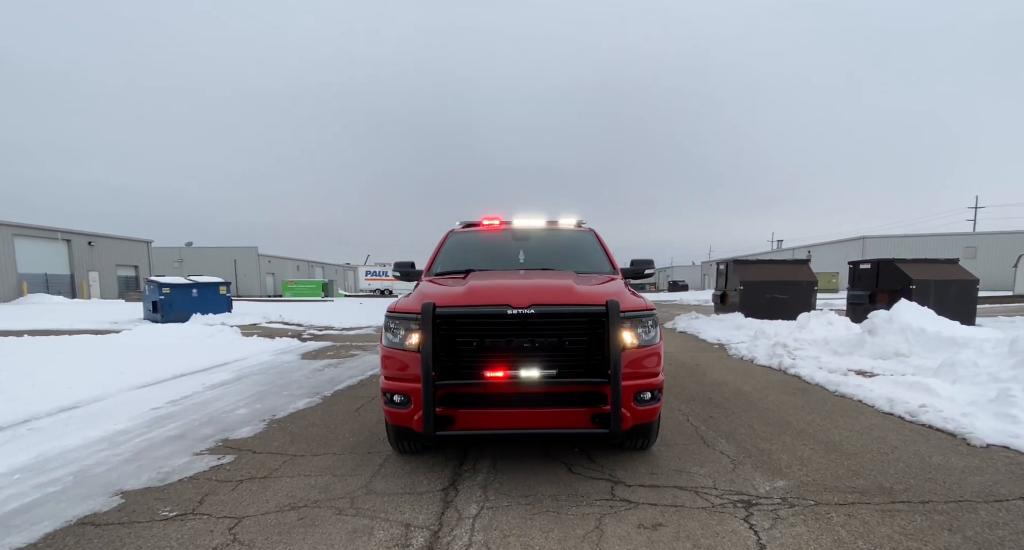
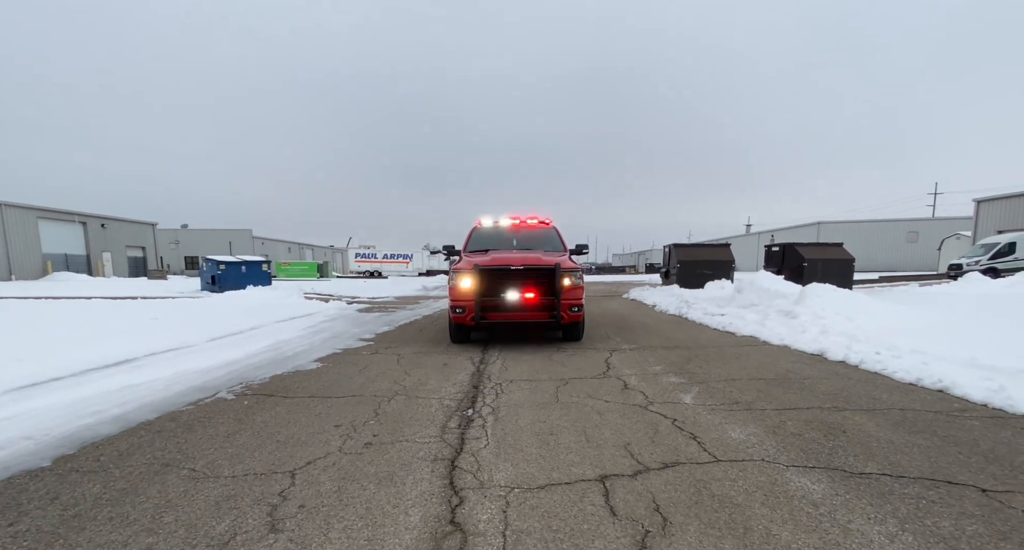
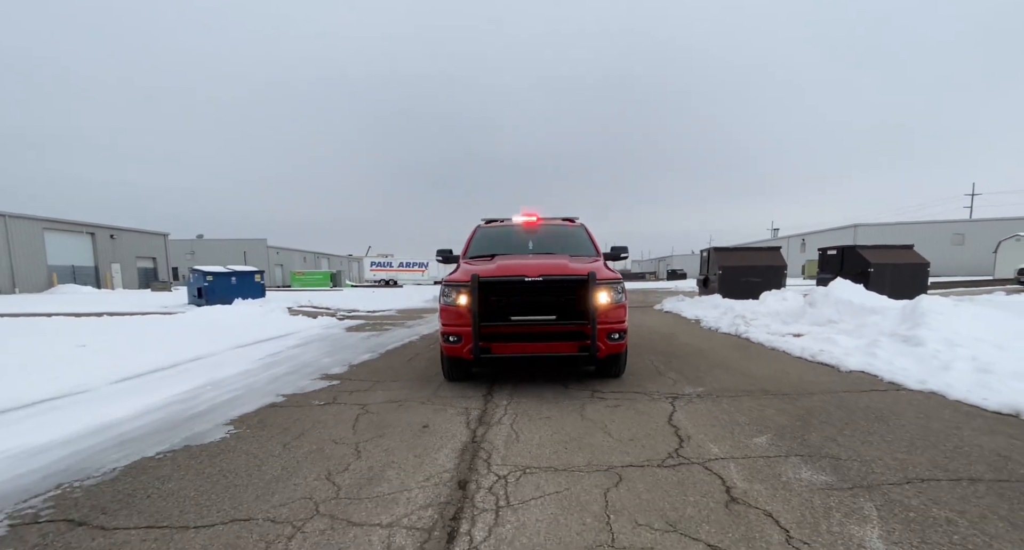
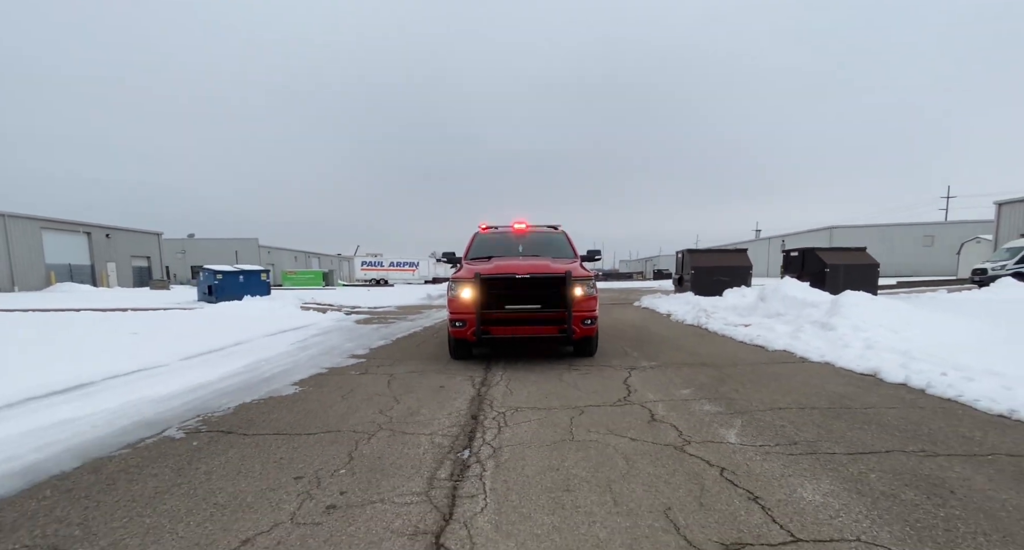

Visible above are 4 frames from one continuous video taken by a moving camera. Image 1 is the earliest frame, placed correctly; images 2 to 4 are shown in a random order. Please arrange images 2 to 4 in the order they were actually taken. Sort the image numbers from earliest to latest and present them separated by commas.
3, 4, 2
